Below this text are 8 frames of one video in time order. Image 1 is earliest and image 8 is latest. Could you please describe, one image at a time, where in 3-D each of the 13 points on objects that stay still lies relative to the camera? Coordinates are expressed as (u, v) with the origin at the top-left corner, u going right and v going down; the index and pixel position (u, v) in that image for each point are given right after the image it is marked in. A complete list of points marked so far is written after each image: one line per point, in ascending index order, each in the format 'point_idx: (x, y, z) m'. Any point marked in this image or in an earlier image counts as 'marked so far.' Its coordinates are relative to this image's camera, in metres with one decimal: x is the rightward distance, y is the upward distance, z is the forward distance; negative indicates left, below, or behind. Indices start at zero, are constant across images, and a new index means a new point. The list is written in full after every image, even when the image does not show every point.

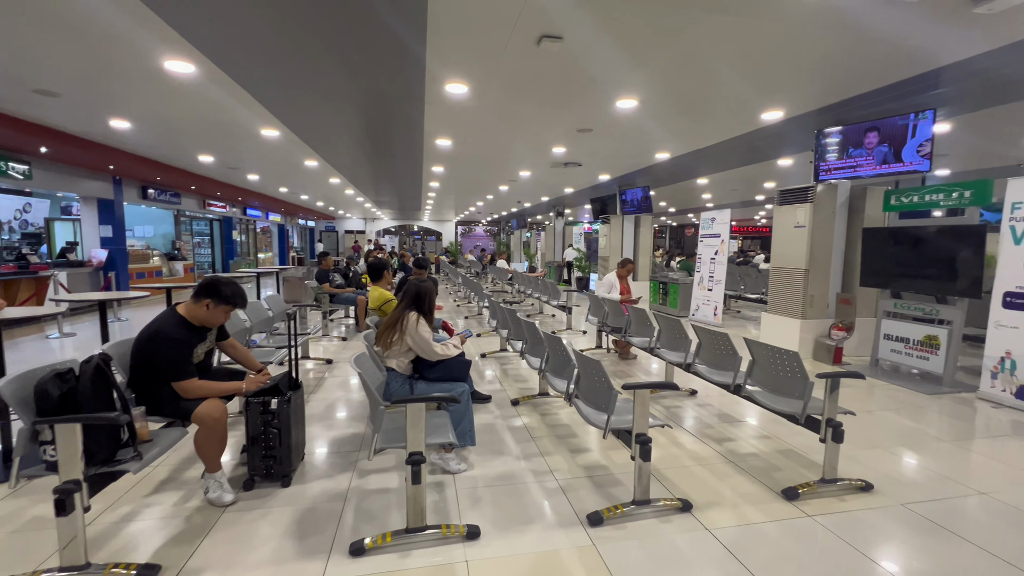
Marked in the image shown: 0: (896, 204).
0: (+4.3, +0.9, +5.0) m
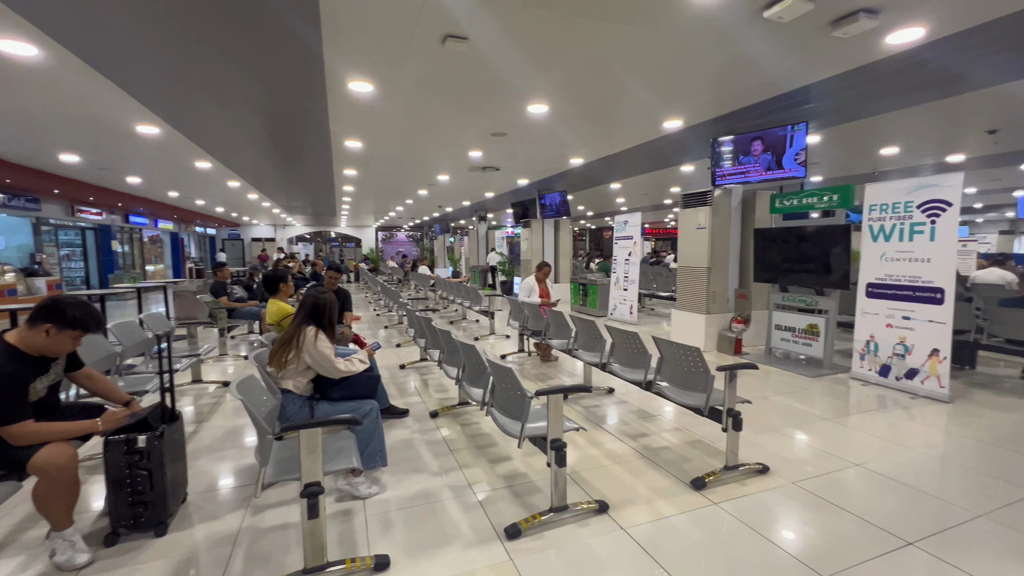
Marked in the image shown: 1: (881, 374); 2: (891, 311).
0: (+3.3, +1.0, +5.5) m
1: (+3.7, -0.9, +4.5) m
2: (+3.7, -0.2, +4.3) m
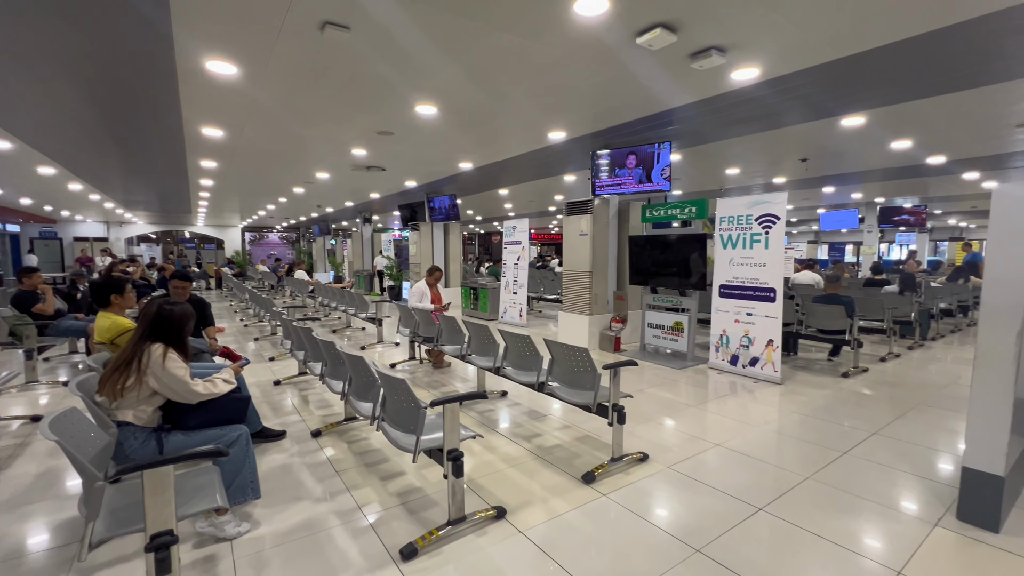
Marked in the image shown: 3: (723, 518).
0: (+1.9, +1.0, +6.1) m
1: (+2.5, -0.9, +5.2) m
2: (+2.5, -0.2, +5.0) m
3: (+1.1, -1.2, +2.4) m
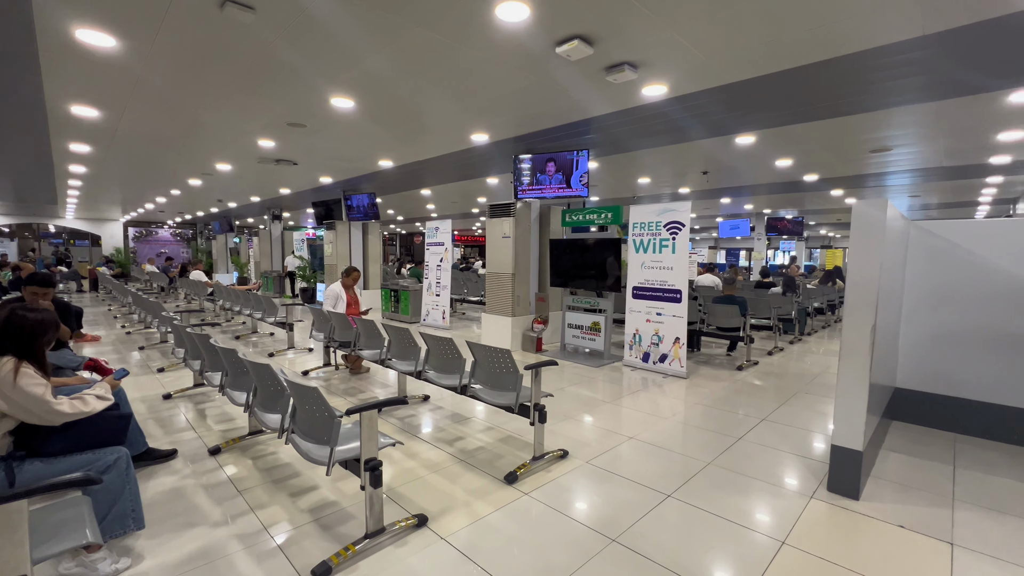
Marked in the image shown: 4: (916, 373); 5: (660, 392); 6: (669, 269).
0: (+0.8, +1.0, +6.3) m
1: (+1.6, -0.9, +5.5) m
2: (+1.6, -0.3, +5.4) m
3: (+0.7, -1.3, +2.6) m
4: (+3.4, -0.7, +3.8) m
5: (+1.6, -1.1, +4.8) m
6: (+1.8, +0.2, +5.1) m
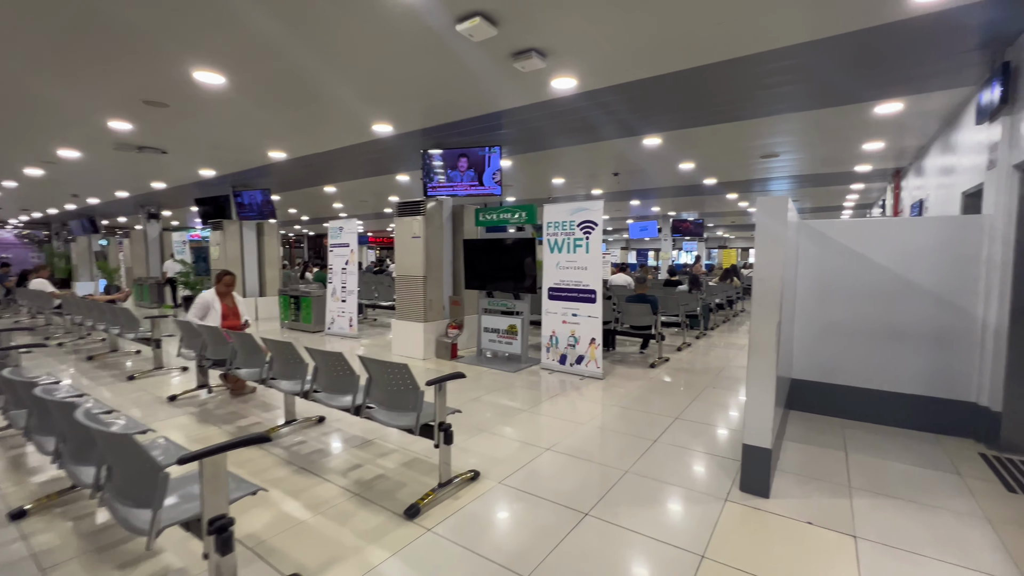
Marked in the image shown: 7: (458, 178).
0: (-0.4, +0.9, +6.1) m
1: (+0.6, -0.9, +5.4) m
2: (+0.6, -0.3, +5.3) m
3: (+0.2, -1.3, +2.3) m
4: (+2.6, -0.7, +4.0) m
5: (+0.7, -1.1, +4.7) m
6: (+0.8, +0.2, +5.1) m
7: (-0.7, +1.4, +5.7) m
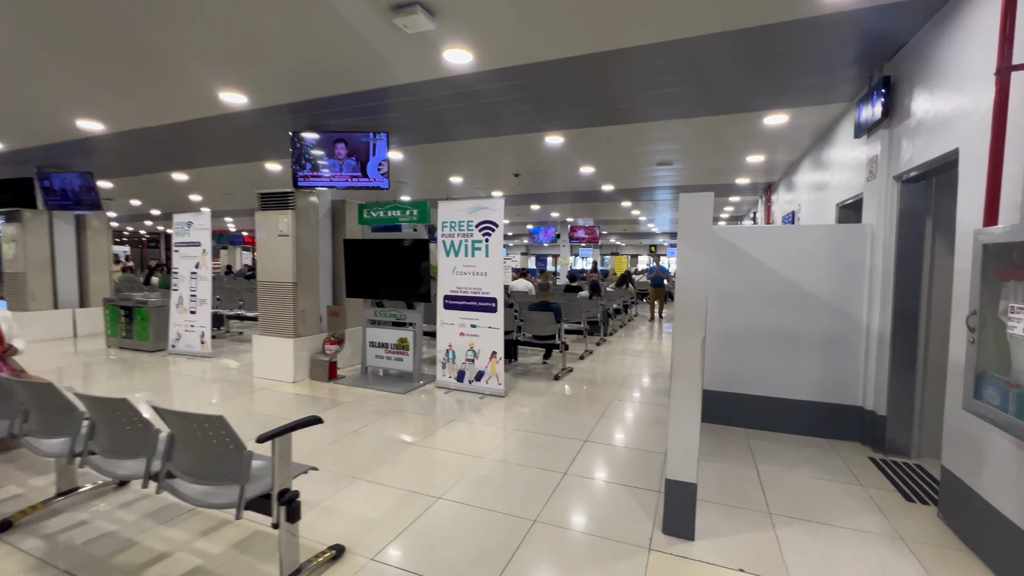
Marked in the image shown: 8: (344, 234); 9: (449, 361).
0: (-1.7, +0.8, +5.2) m
1: (-0.6, -1.0, +4.8) m
2: (-0.5, -0.3, +4.7) m
3: (-0.3, -1.3, +1.7) m
4: (+1.7, -0.7, +3.9) m
5: (-0.3, -1.2, +4.1) m
6: (-0.3, +0.1, +4.5) m
7: (-1.9, +1.3, +4.8) m
8: (-2.1, +0.7, +5.6) m
9: (-0.7, -0.8, +4.8) m
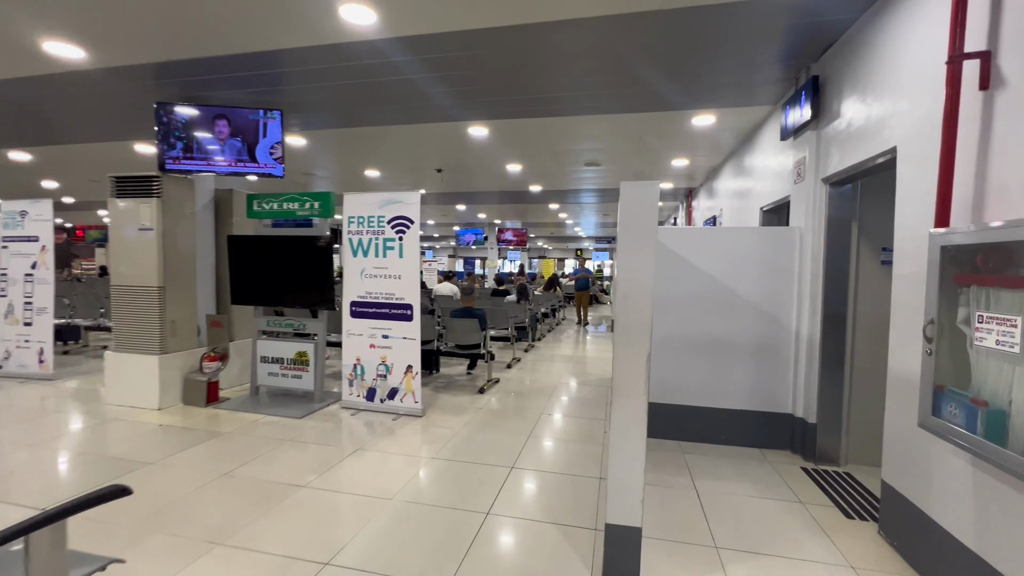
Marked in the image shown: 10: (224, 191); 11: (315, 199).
0: (-2.5, +0.8, +4.5) m
1: (-1.3, -1.0, +4.2) m
2: (-1.3, -0.4, +4.1) m
3: (-0.6, -1.3, +1.2) m
4: (+1.1, -0.8, +3.7) m
5: (-1.0, -1.2, +3.5) m
6: (-1.0, +0.1, +4.0) m
7: (-2.6, +1.3, +4.0) m
8: (-3.0, +0.6, +4.8) m
9: (-1.5, -0.8, +4.2) m
10: (-3.0, +1.0, +4.7) m
11: (-1.9, +0.9, +4.3) m
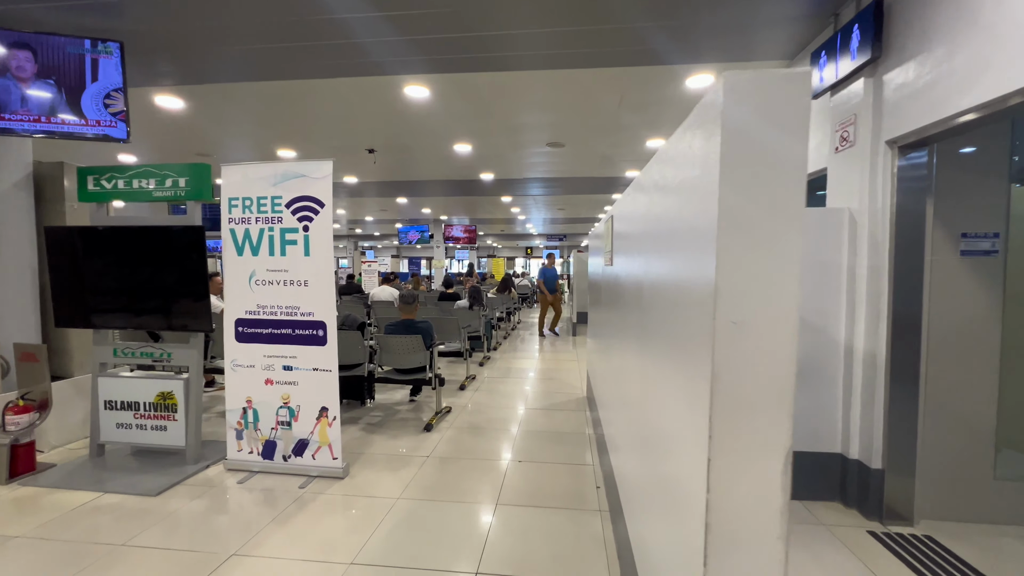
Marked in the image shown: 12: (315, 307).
0: (-2.9, +0.7, +3.1) m
1: (-1.6, -1.1, +3.0) m
2: (-1.6, -0.5, +2.9) m
3: (-0.5, -1.4, +0.1) m
4: (+0.8, -0.8, +2.7) m
5: (-1.2, -1.3, +2.4) m
6: (-1.3, 0.0, +2.8) m
7: (-2.9, +1.2, +2.6) m
8: (-3.4, +0.5, +3.4) m
9: (-1.7, -0.9, +3.0) m
10: (-3.4, +0.9, +3.3) m
11: (-2.2, +0.8, +3.0) m
12: (-1.2, -0.1, +2.8) m
